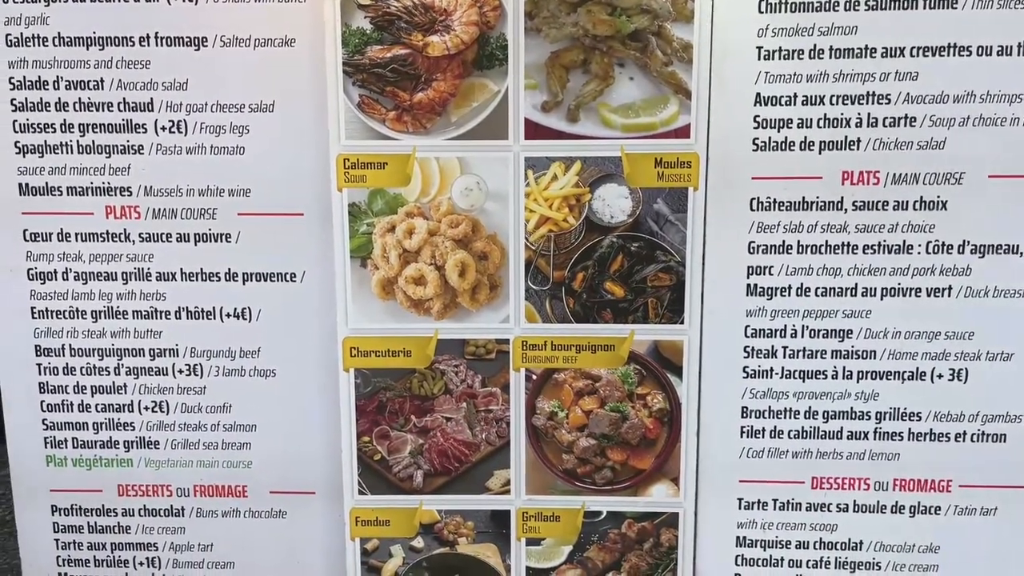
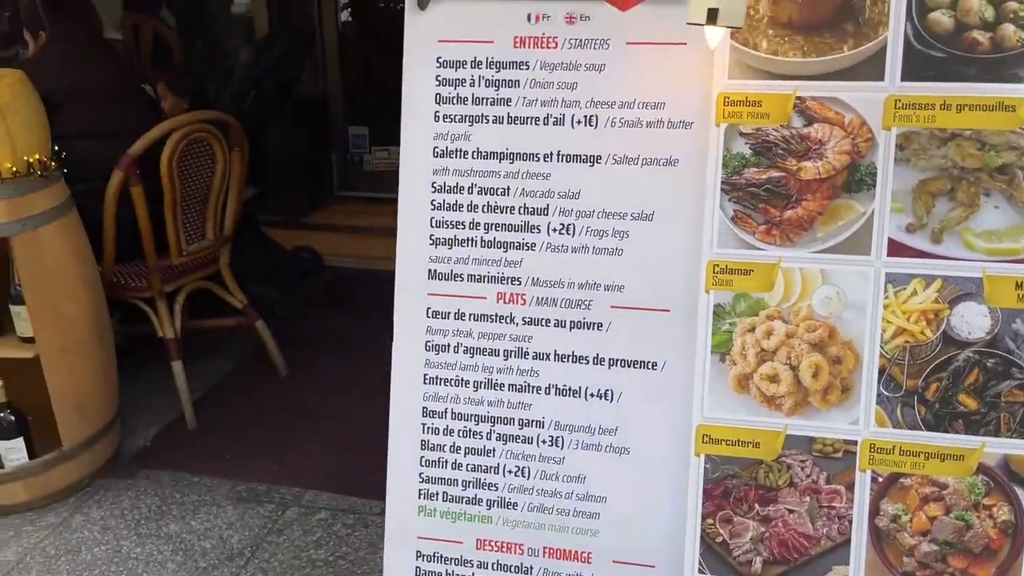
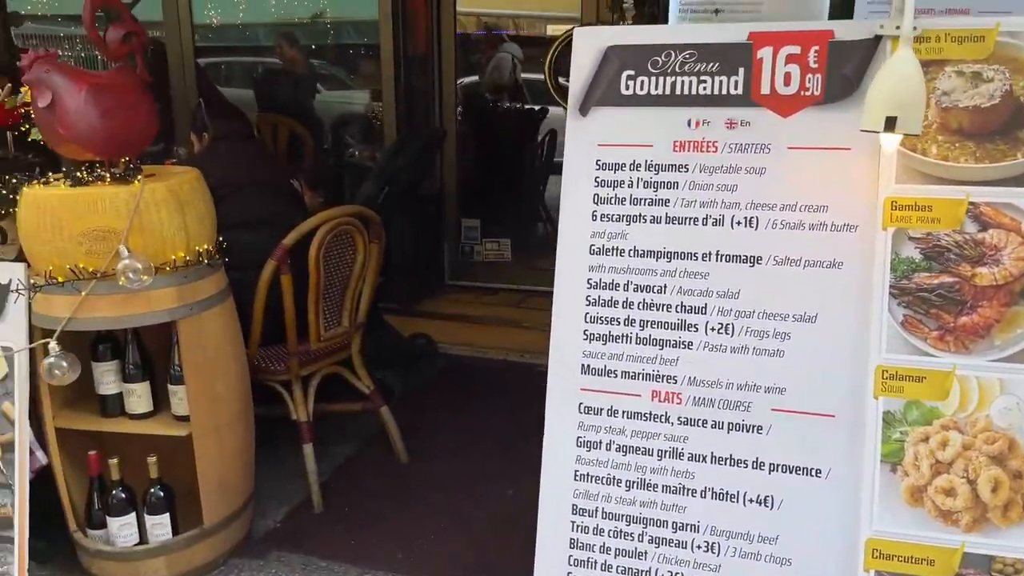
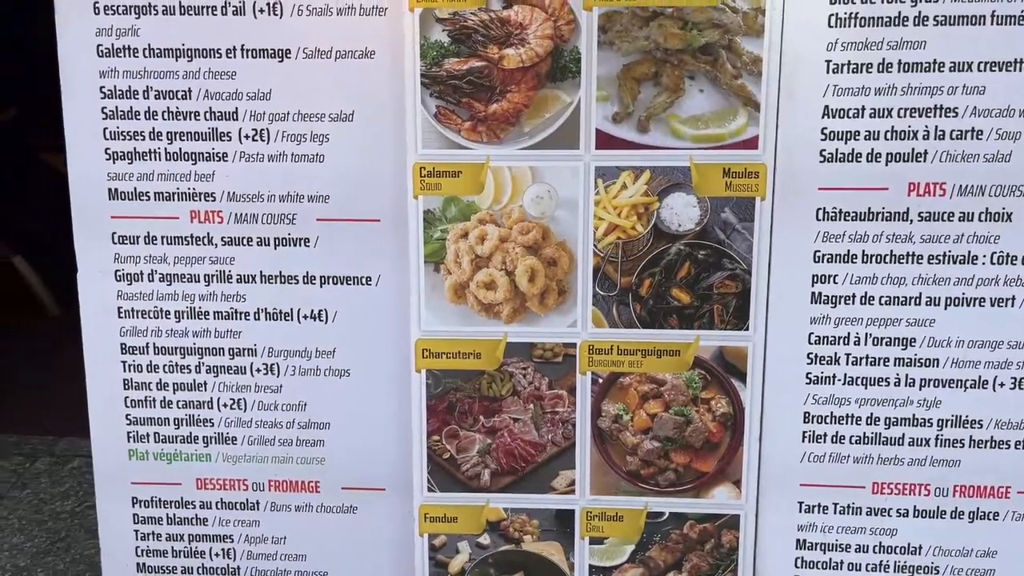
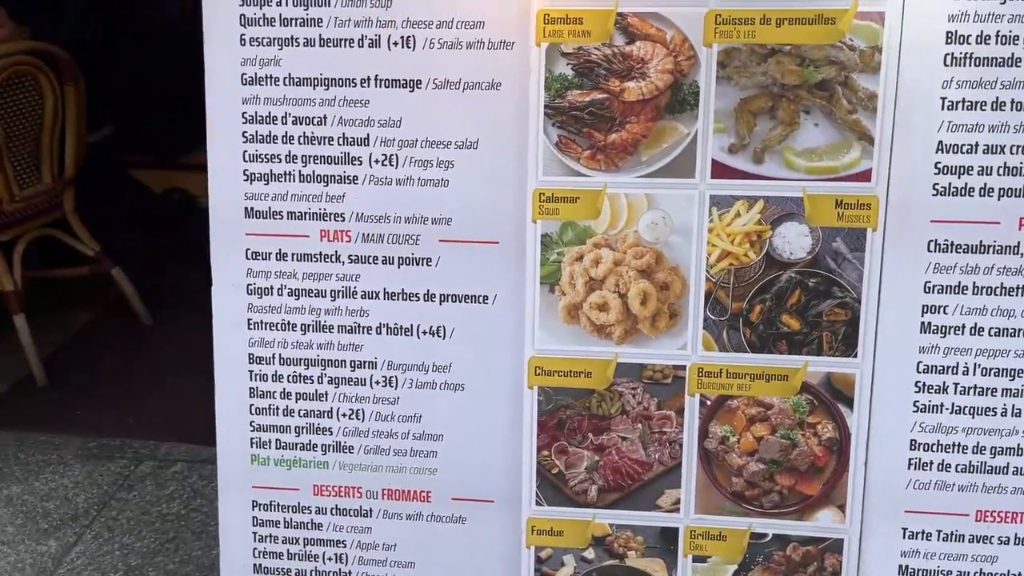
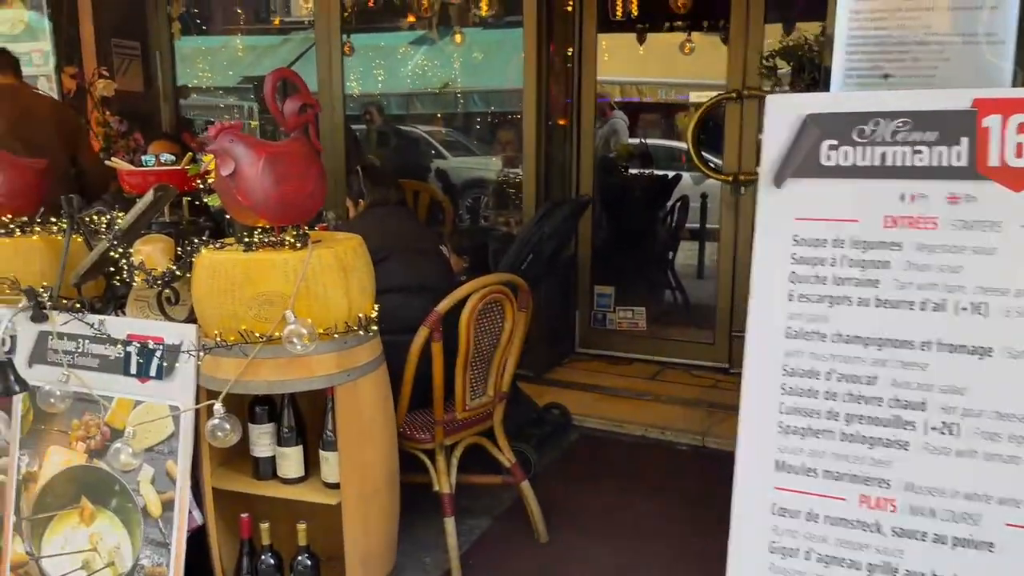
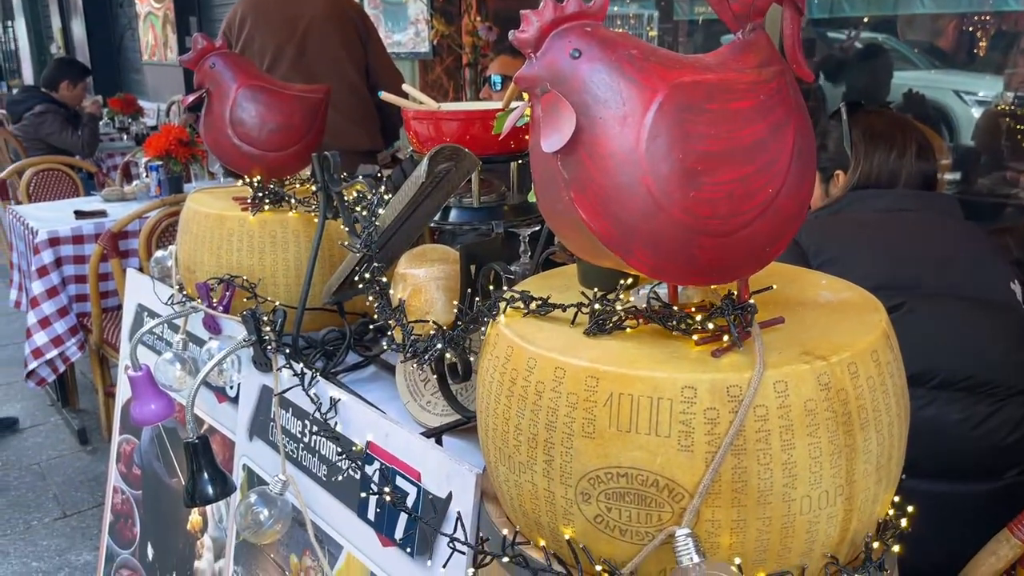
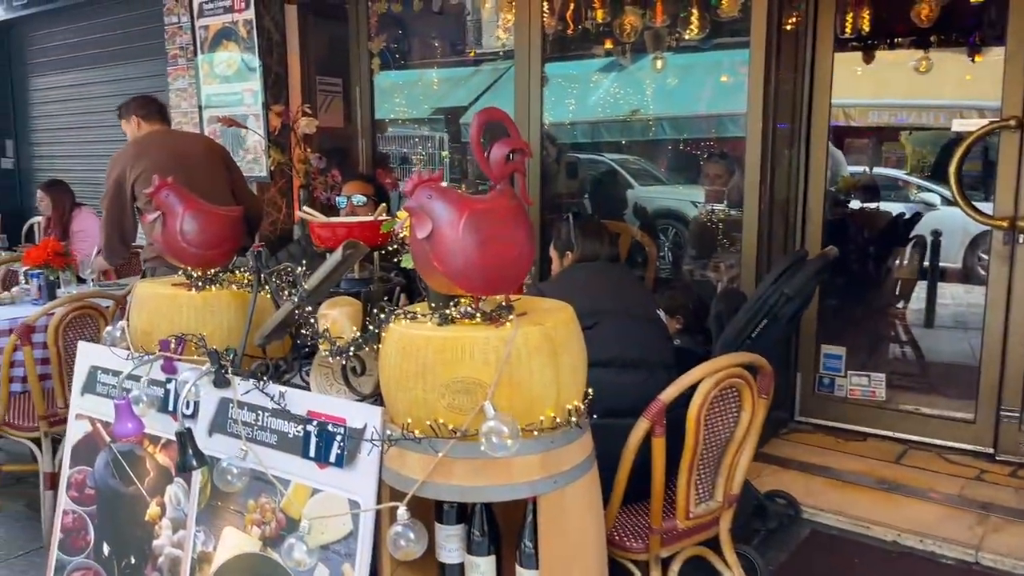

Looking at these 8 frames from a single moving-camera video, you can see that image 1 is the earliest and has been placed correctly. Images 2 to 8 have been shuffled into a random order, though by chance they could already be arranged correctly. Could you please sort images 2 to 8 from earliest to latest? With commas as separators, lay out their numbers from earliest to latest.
4, 5, 2, 3, 6, 8, 7
